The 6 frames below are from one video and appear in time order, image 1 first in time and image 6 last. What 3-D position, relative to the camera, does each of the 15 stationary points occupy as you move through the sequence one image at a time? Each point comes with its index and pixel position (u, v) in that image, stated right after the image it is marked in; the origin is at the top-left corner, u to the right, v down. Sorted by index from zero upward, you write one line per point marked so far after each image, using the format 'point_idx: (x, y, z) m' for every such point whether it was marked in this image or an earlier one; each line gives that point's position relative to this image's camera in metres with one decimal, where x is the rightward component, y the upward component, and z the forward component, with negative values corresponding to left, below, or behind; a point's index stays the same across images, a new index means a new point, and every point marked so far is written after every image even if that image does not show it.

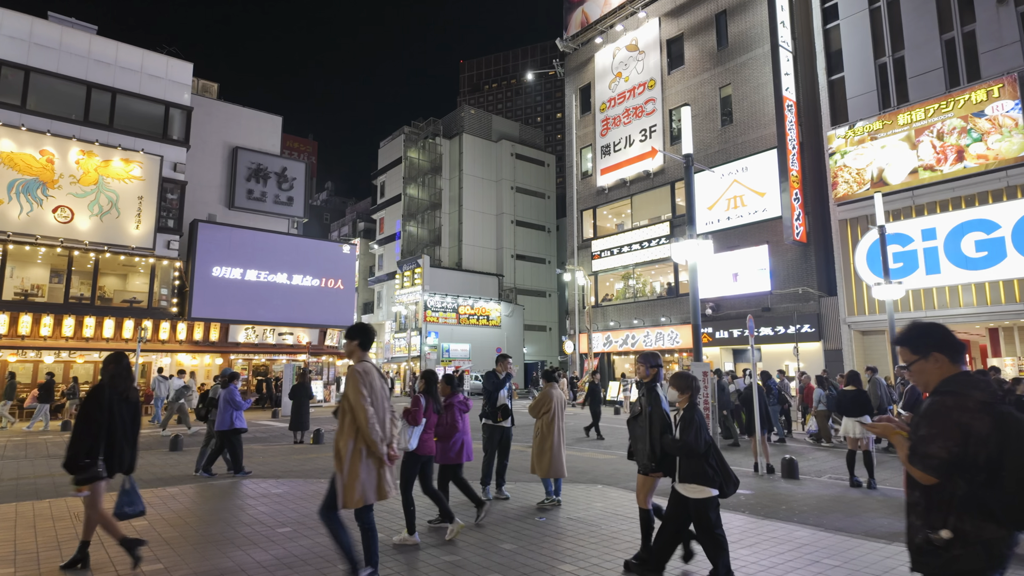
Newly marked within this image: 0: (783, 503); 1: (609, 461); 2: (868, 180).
0: (+3.6, -2.8, +7.4) m
1: (+1.8, -3.2, +10.5) m
2: (+11.9, +3.6, +19.1) m
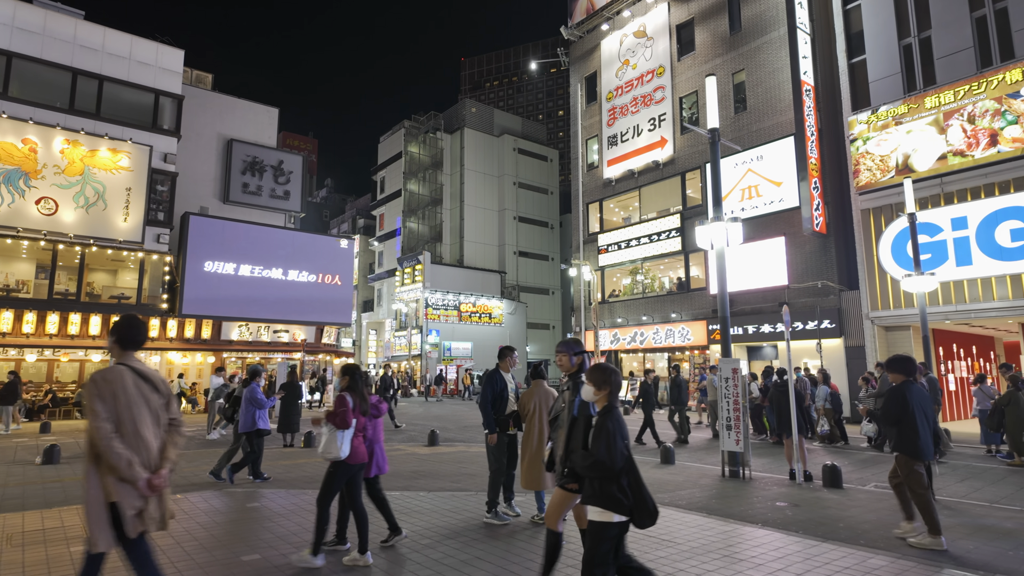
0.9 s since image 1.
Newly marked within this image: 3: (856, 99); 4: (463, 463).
0: (+3.7, -2.6, +6.4) m
1: (+1.9, -3.0, +9.5) m
2: (+12.1, +3.8, +18.1) m
3: (+11.9, +6.5, +19.7) m
4: (-0.9, -3.2, +10.4) m
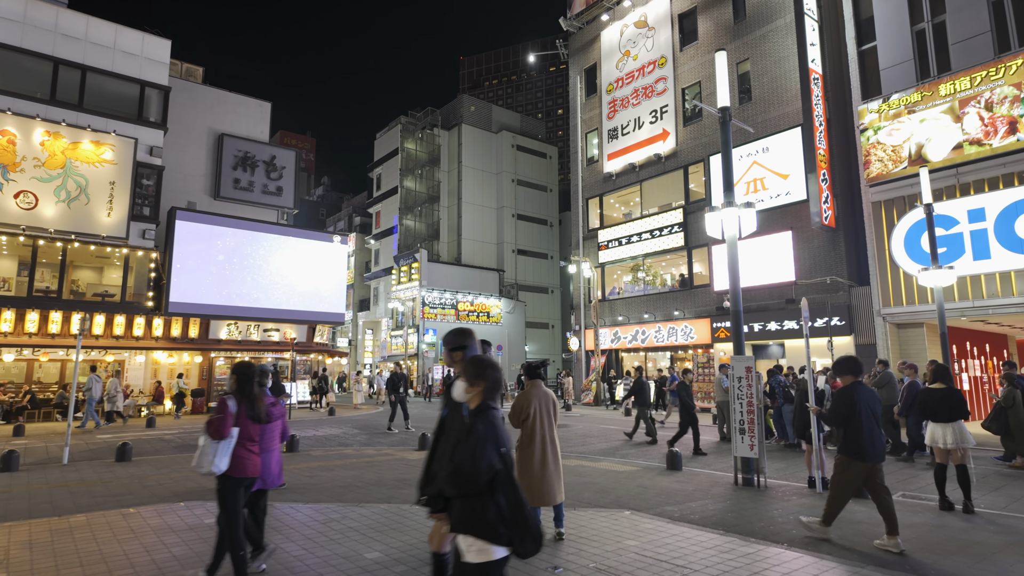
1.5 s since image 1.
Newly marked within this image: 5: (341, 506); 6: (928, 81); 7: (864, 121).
0: (+3.6, -2.5, +5.7) m
1: (+1.8, -2.9, +8.7) m
2: (+12.0, +4.0, +17.4) m
3: (+11.8, +6.7, +19.0) m
4: (-1.0, -3.1, +9.7) m
5: (-2.0, -2.6, +6.9) m
6: (+12.5, +6.2, +17.2) m
7: (+11.4, +5.4, +18.5) m
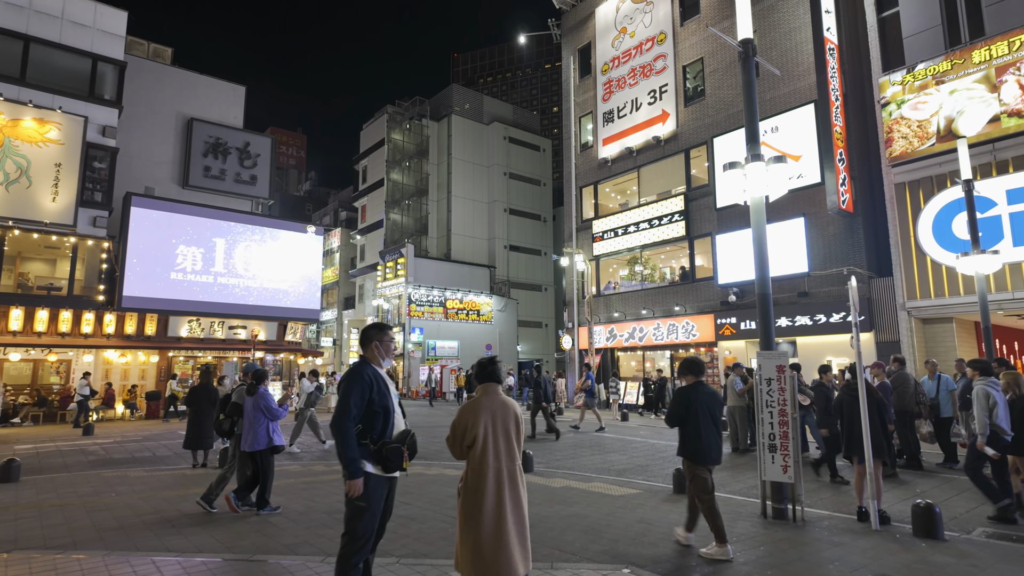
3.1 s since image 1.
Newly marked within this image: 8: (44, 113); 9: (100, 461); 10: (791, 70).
0: (+3.2, -2.2, +3.8) m
1: (+1.4, -2.6, +6.9) m
2: (+11.5, +4.2, +15.6) m
3: (+11.3, +6.9, +17.2) m
4: (-1.4, -2.8, +7.8) m
5: (-2.4, -2.4, +5.0) m
6: (+12.1, +6.5, +15.4) m
7: (+10.9, +5.7, +16.7) m
8: (-16.0, +6.0, +19.5) m
9: (-7.8, -3.3, +10.8) m
10: (+9.3, +7.3, +19.1) m
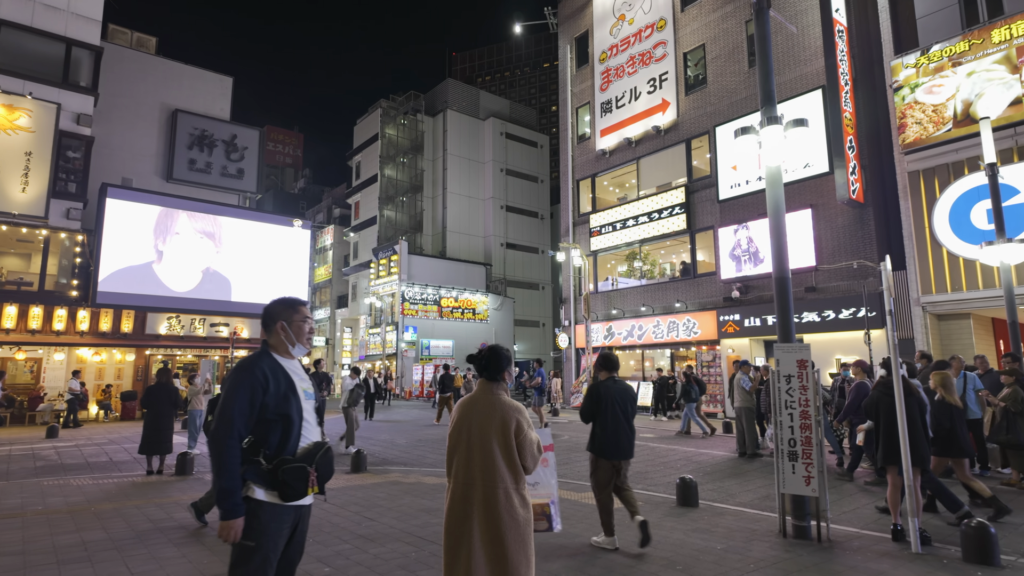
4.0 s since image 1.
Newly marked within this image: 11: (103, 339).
0: (+3.0, -2.0, +2.9) m
1: (+1.2, -2.5, +5.9) m
2: (+11.3, +4.4, +14.7) m
3: (+11.1, +7.1, +16.3) m
4: (-1.6, -2.6, +6.9) m
5: (-2.6, -2.2, +4.1) m
6: (+11.8, +6.6, +14.5) m
7: (+10.7, +5.8, +15.8) m
8: (-16.2, +6.2, +18.6) m
9: (-8.1, -3.1, +9.9) m
10: (+9.1, +7.5, +18.3) m
11: (-14.3, -1.8, +19.9) m
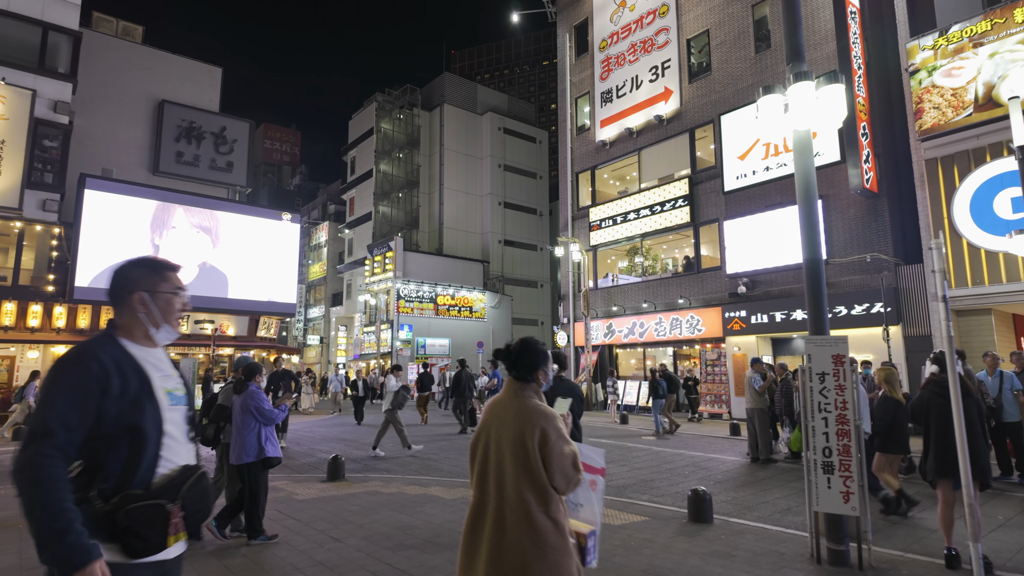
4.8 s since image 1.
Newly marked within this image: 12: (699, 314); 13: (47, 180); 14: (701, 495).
0: (+2.9, -1.9, +2.1) m
1: (+1.1, -2.3, +5.1) m
2: (+11.2, +4.5, +13.9) m
3: (+11.0, +7.2, +15.5) m
4: (-1.7, -2.5, +6.0) m
5: (-2.8, -2.0, +3.2) m
6: (+11.7, +6.8, +13.7) m
7: (+10.6, +6.0, +15.0) m
8: (-16.4, +6.3, +17.7) m
9: (-8.2, -3.0, +9.1) m
10: (+9.0, +7.6, +17.4) m
11: (-14.4, -1.6, +19.1) m
12: (+6.3, -0.9, +19.1) m
13: (-15.5, +3.6, +19.0) m
14: (+2.0, -2.2, +6.0) m
